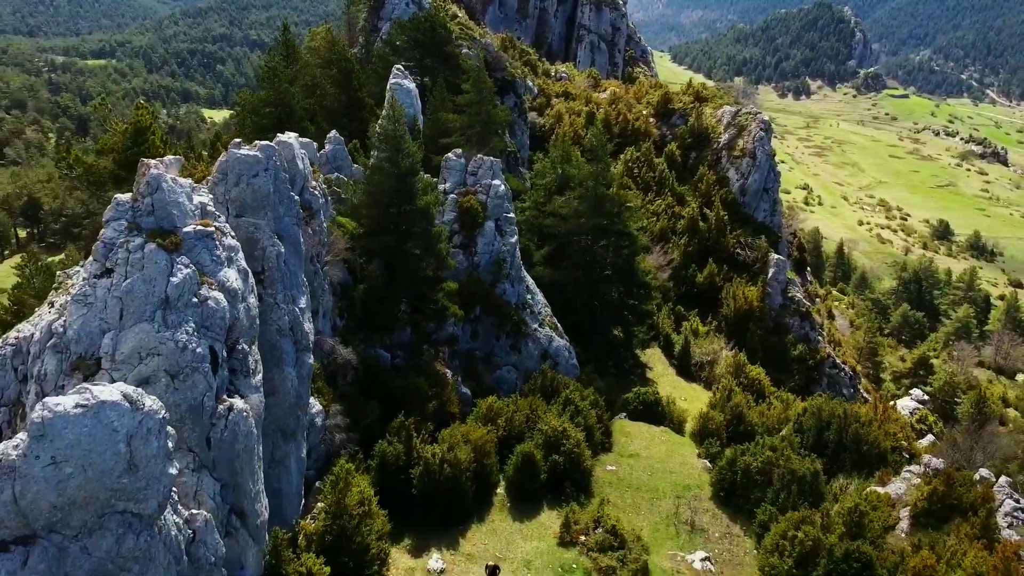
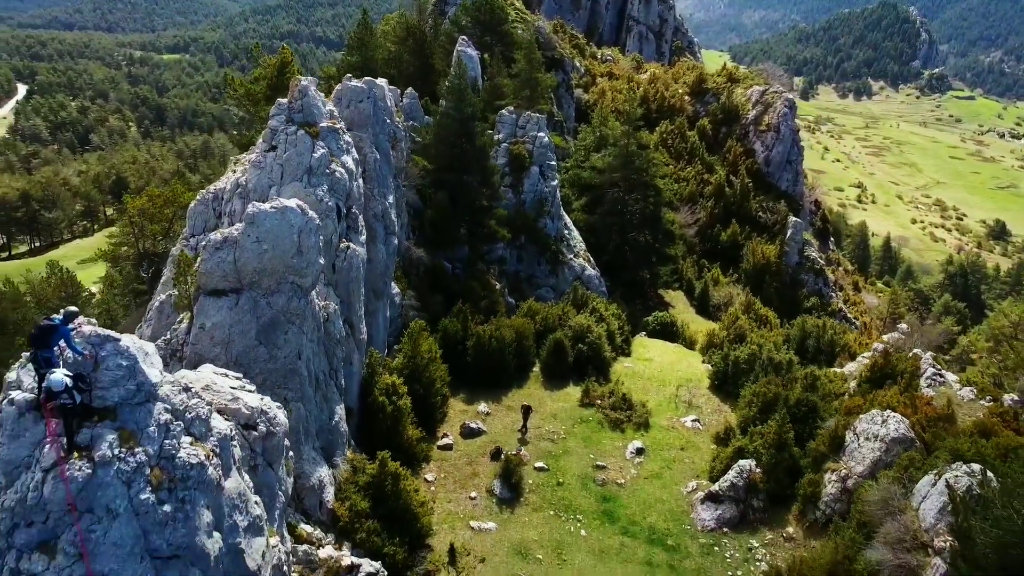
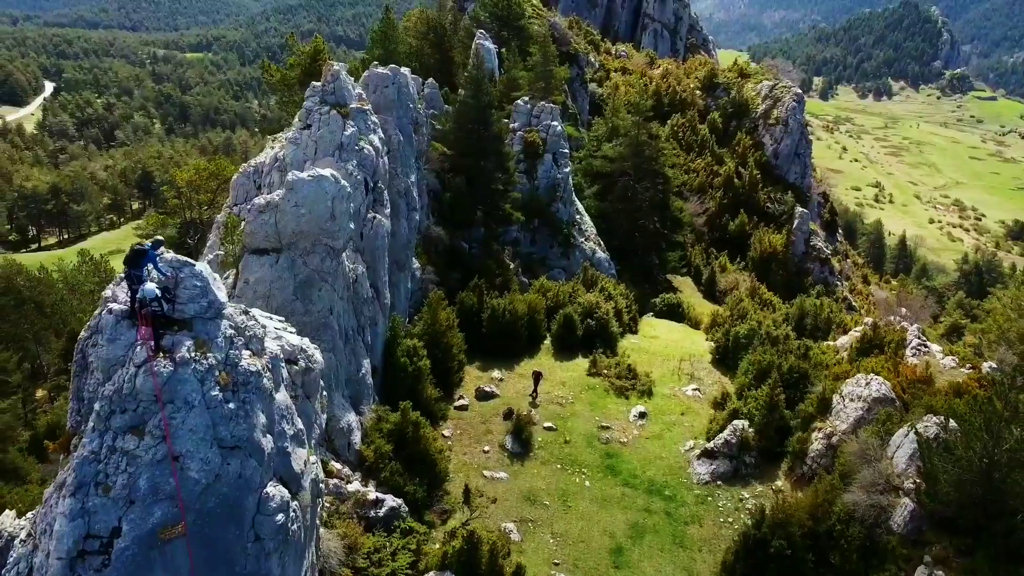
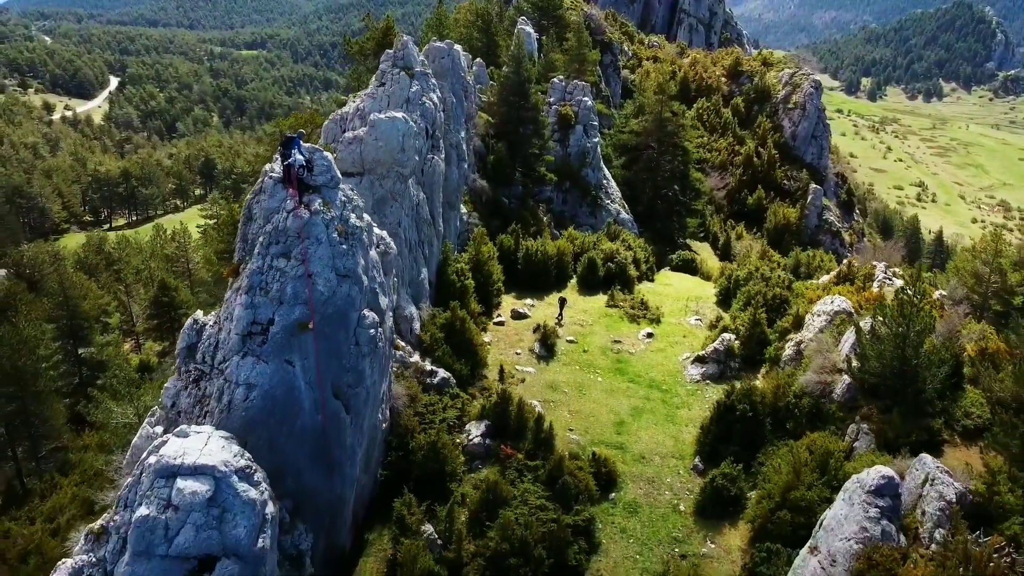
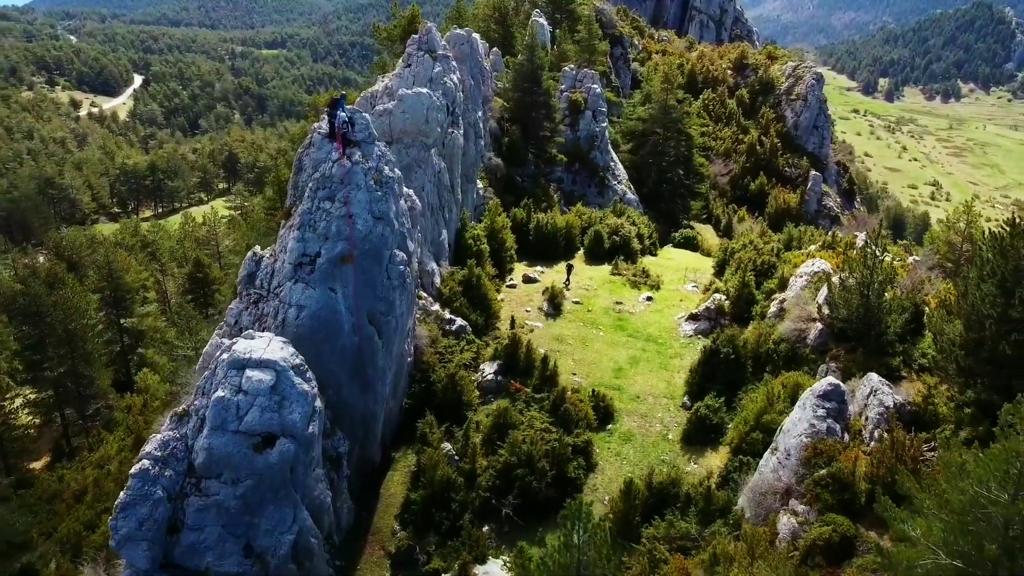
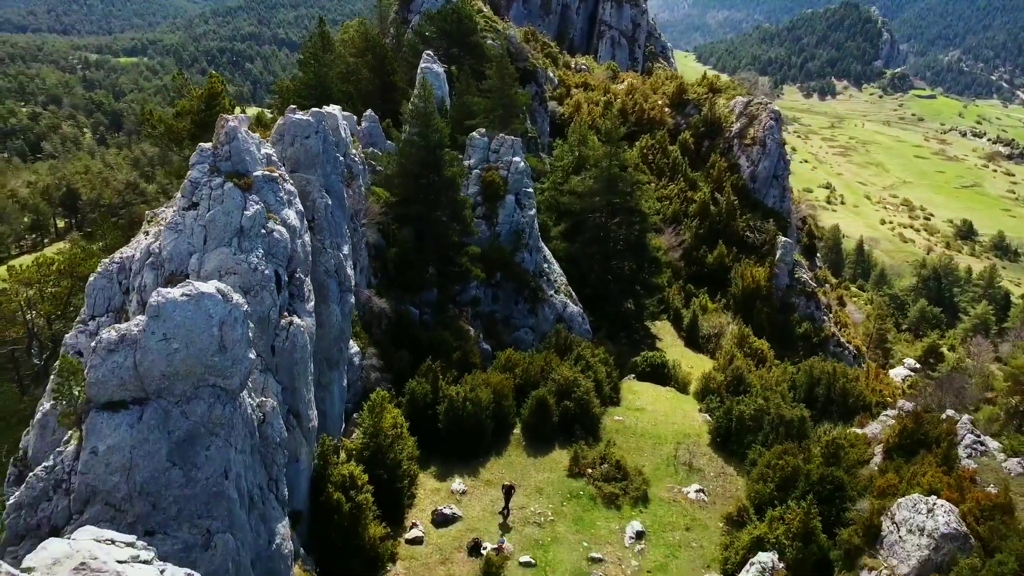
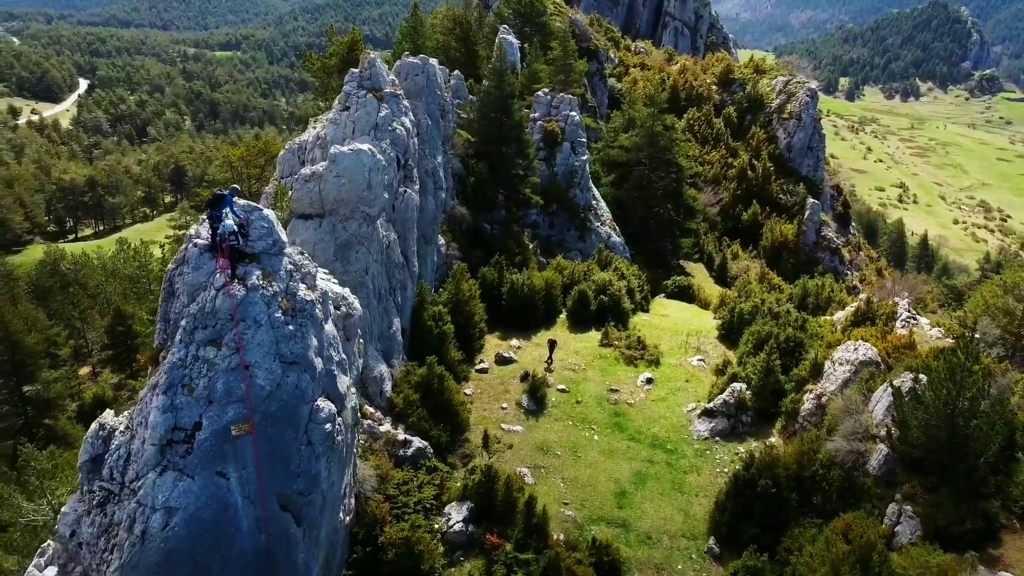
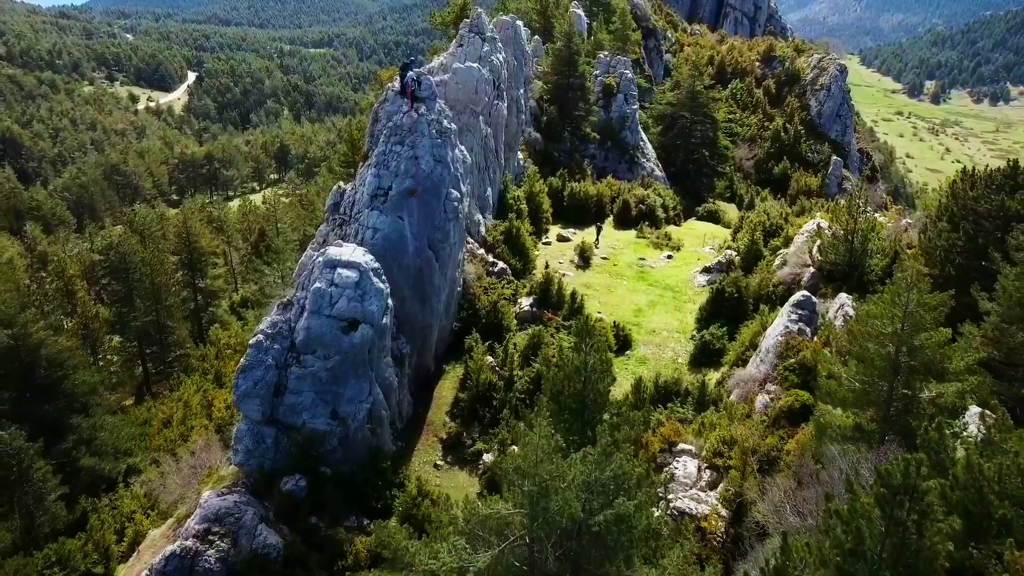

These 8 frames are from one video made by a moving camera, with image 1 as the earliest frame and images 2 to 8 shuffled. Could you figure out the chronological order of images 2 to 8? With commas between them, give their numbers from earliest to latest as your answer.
6, 2, 3, 7, 4, 5, 8
